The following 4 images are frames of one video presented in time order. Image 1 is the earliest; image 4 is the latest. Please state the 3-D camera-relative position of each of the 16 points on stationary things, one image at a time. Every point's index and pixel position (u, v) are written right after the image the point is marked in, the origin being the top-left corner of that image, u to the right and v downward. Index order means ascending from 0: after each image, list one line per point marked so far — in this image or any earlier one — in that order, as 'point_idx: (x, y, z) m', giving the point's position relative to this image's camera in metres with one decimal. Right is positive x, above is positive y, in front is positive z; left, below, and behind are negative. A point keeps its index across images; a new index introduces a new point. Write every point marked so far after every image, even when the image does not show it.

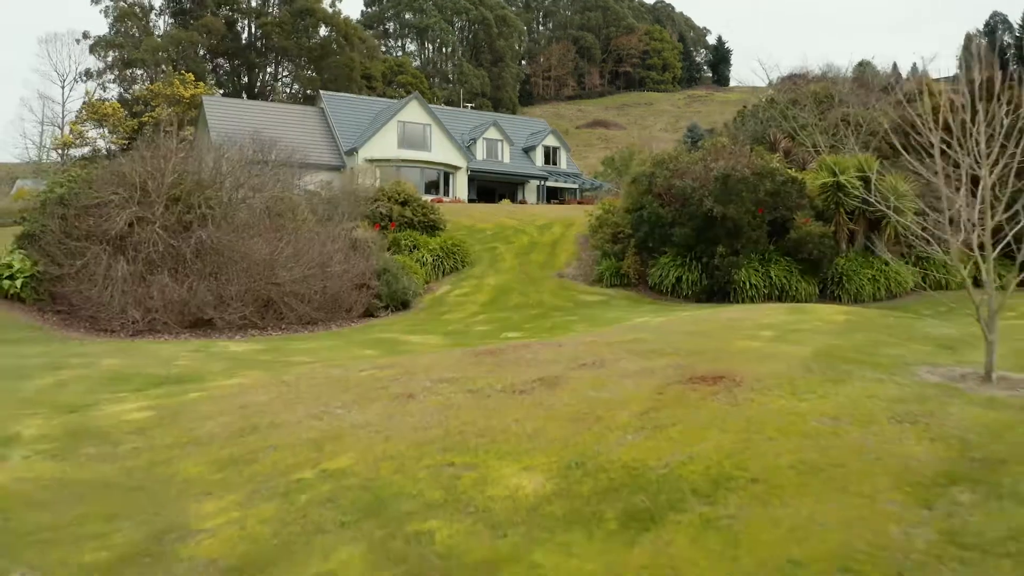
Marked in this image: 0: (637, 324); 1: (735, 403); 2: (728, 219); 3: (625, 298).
0: (+1.8, -0.5, +14.3) m
1: (+1.3, -0.7, +6.0) m
2: (+3.8, +1.2, +18.4) m
3: (+2.1, -0.2, +18.6) m
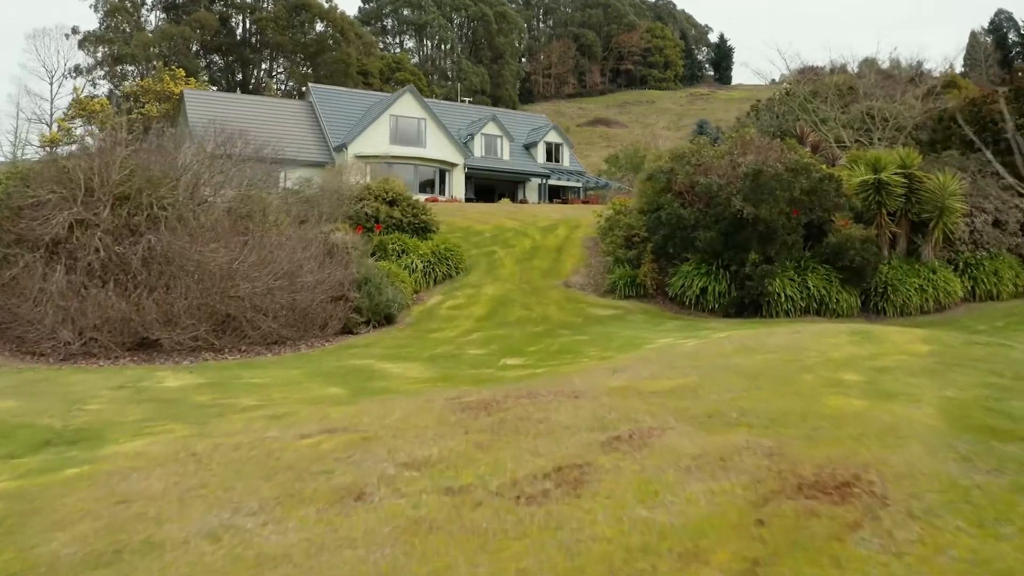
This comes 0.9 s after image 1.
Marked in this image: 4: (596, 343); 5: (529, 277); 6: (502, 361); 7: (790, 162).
0: (+1.8, -0.7, +11.8) m
1: (+1.3, -0.9, +3.5) m
2: (+3.8, +1.0, +15.9) m
3: (+2.1, -0.4, +16.1) m
4: (+1.1, -0.7, +13.2) m
5: (+0.3, +0.2, +18.9) m
6: (-0.1, -0.9, +12.0) m
7: (+4.8, +2.2, +17.6) m
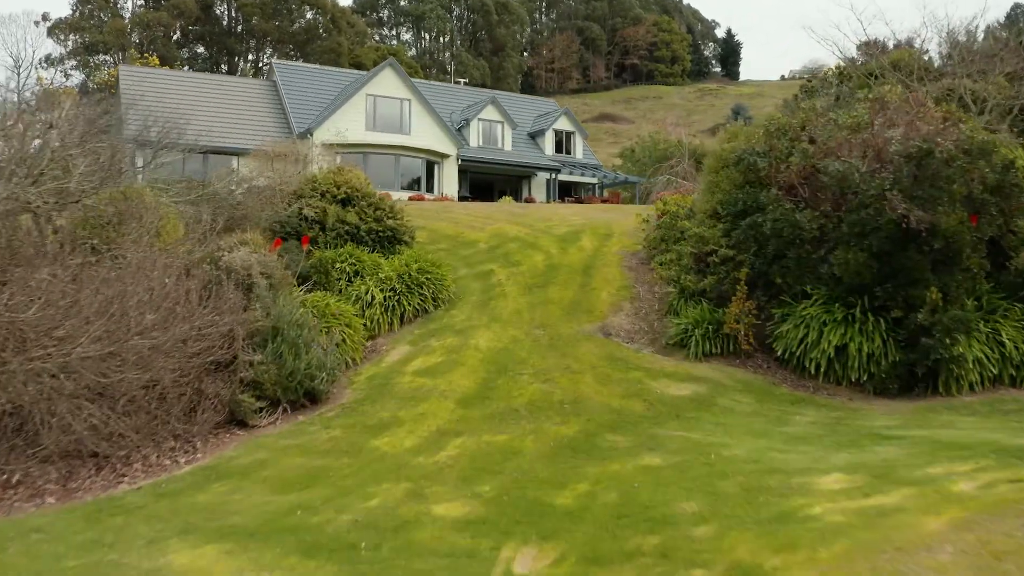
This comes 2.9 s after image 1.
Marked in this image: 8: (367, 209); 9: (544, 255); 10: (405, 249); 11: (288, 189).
0: (+1.8, -1.3, +5.2) m
1: (+1.4, -1.4, -3.1) m
2: (+3.9, +0.5, +9.3) m
3: (+2.2, -0.9, +9.5) m
4: (+1.2, -1.3, +6.6) m
5: (+0.4, -0.3, +12.3) m
6: (0.0, -1.4, +5.4) m
7: (+4.8, +1.6, +11.0) m
8: (-2.1, +1.1, +15.0) m
9: (+0.4, +0.4, +15.2) m
10: (-1.6, +0.6, +15.3) m
11: (-3.3, +1.5, +15.1) m
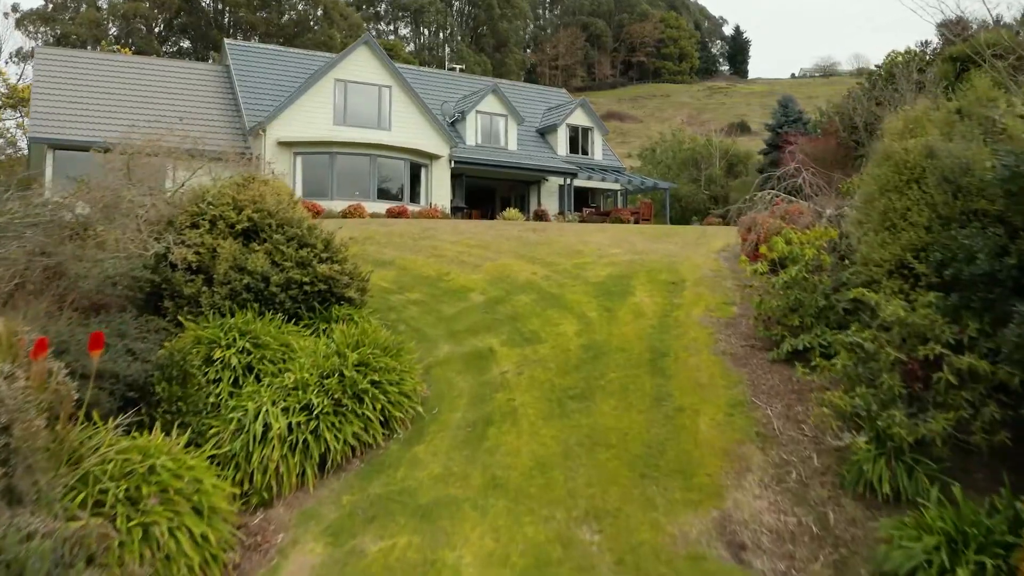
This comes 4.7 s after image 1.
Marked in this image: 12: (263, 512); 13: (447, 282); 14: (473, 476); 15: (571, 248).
0: (+1.9, -2.1, -0.7) m
1: (+1.4, -2.3, -9.0) m
2: (+4.0, -0.3, +3.4) m
3: (+2.3, -1.7, +3.6) m
4: (+1.3, -2.1, +0.8) m
5: (+0.5, -1.1, +6.5) m
6: (+0.1, -2.2, -0.4) m
7: (+4.9, +0.8, +5.1) m
8: (-2.0, +0.3, +9.2) m
9: (+0.6, -0.4, +9.4) m
10: (-1.5, -0.2, +9.4) m
11: (-3.1, +0.7, +9.3) m
12: (-1.5, -1.4, +6.5) m
13: (-0.7, 0.0, +11.3) m
14: (-0.3, -1.2, +6.4) m
15: (+0.8, +0.5, +13.0) m
